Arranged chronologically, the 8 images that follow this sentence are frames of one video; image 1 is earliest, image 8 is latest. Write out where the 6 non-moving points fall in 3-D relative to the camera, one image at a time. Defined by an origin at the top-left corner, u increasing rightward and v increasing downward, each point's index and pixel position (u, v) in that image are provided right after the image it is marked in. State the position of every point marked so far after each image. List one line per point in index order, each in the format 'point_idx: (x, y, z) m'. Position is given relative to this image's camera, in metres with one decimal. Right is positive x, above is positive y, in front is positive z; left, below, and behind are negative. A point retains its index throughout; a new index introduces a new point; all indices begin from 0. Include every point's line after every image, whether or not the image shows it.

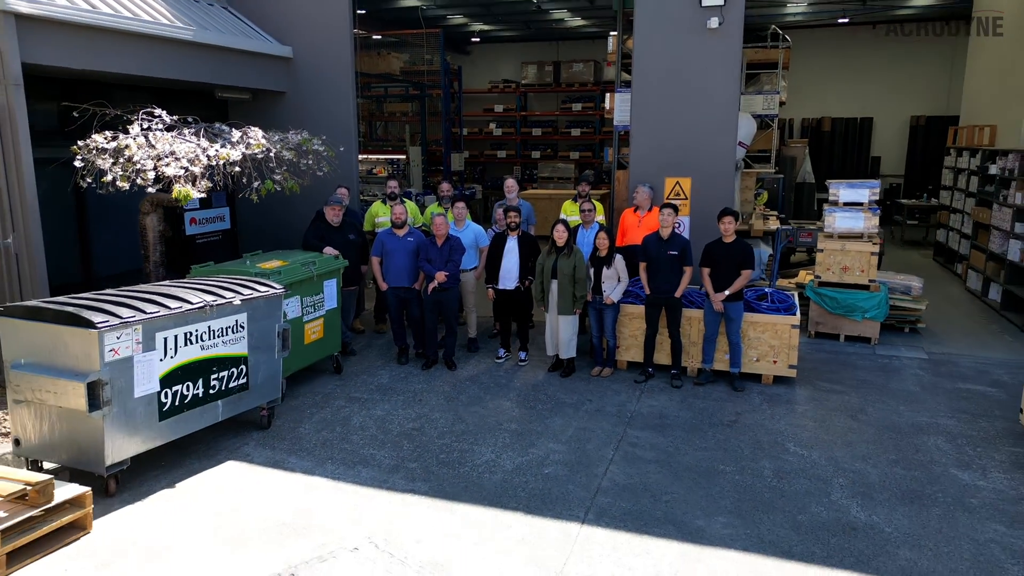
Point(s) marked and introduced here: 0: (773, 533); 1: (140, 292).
0: (+1.5, -1.4, +4.2) m
1: (-2.5, 0.0, +5.0) m
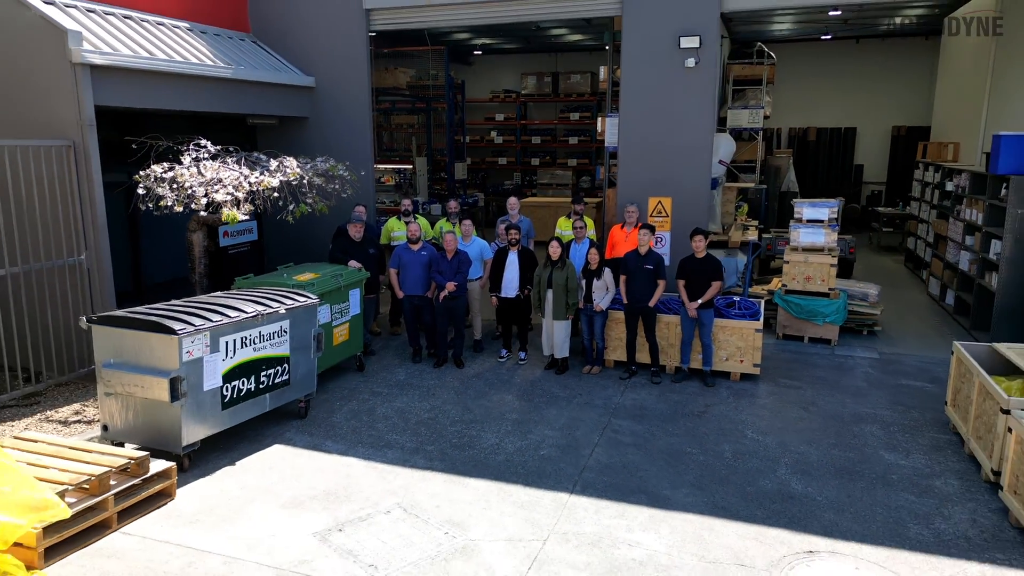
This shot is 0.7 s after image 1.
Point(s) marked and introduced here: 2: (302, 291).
0: (+1.5, -1.5, +5.2) m
1: (-2.5, -0.1, +5.9) m
2: (-2.0, 0.0, +6.8) m
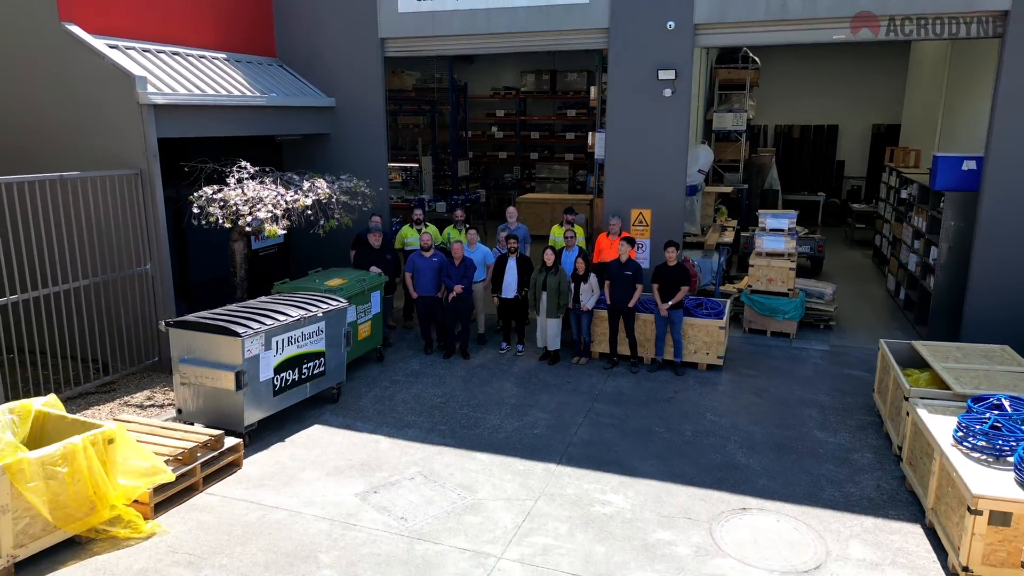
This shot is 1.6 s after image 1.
0: (+1.5, -1.6, +6.5) m
1: (-2.5, -0.2, +7.2) m
2: (-2.0, -0.1, +8.1) m
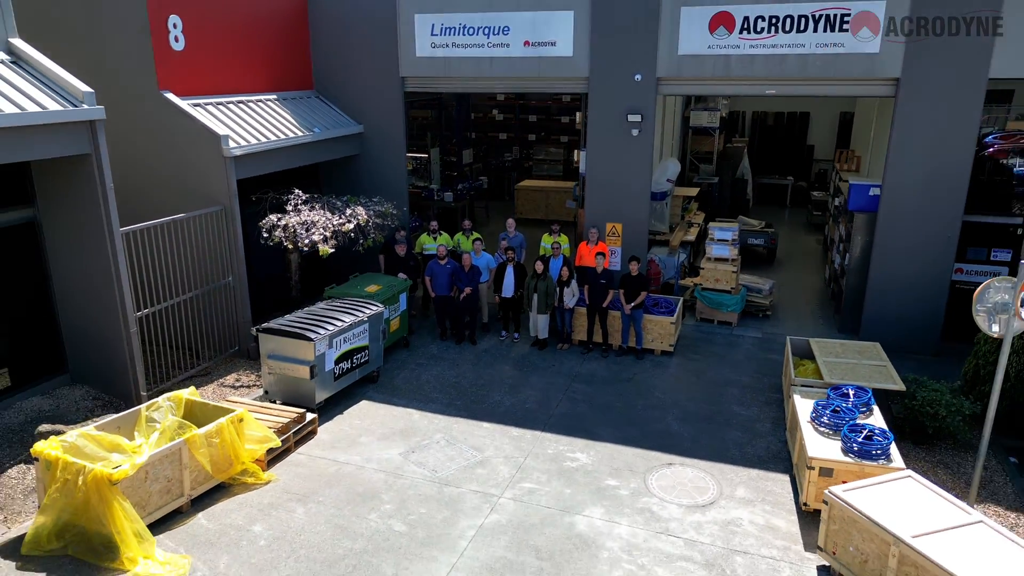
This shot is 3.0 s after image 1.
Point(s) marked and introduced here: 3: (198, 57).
0: (+1.5, -1.8, +9.0) m
1: (-2.6, -0.4, +9.6) m
2: (-2.0, -0.2, +10.5) m
3: (-4.5, +3.3, +10.7) m
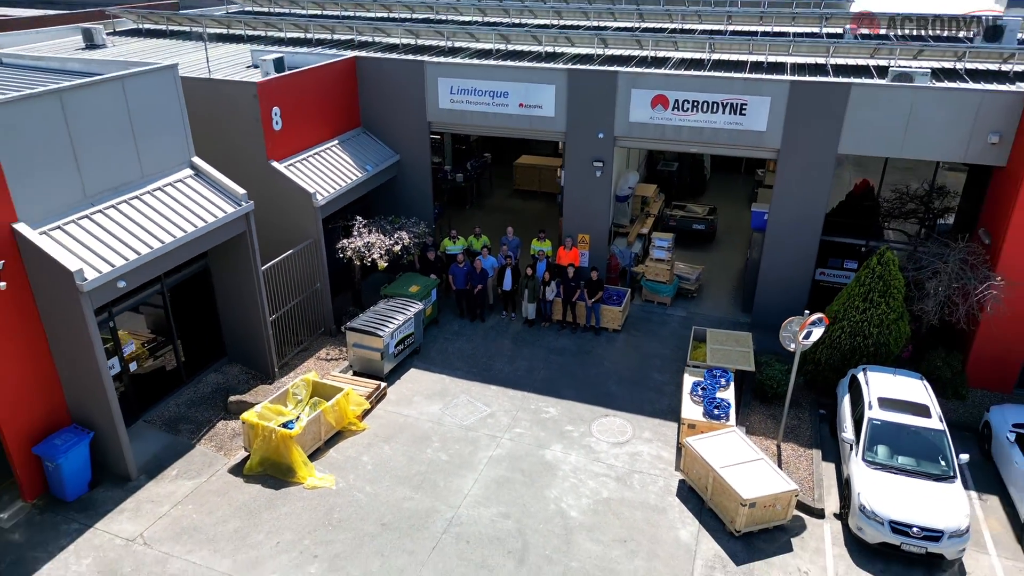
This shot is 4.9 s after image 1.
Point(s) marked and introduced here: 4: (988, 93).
0: (+1.4, -2.1, +14.3) m
1: (-2.6, -0.6, +14.6) m
2: (-2.1, -0.2, +15.5) m
3: (-4.6, +3.2, +15.1) m
4: (+8.7, +3.5, +13.4) m
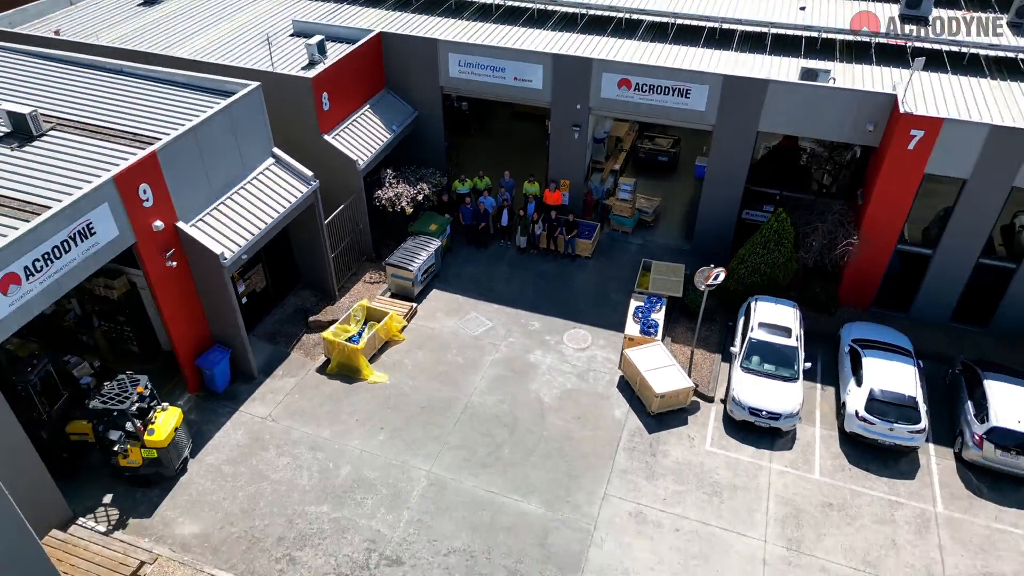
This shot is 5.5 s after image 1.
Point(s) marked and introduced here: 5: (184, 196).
0: (+1.3, -0.6, +19.7) m
1: (-2.7, +1.0, +19.8) m
2: (-2.2, +1.4, +20.5) m
3: (-4.7, +4.8, +19.4) m
4: (+8.5, +4.7, +17.6) m
5: (-6.7, +1.9, +14.8) m
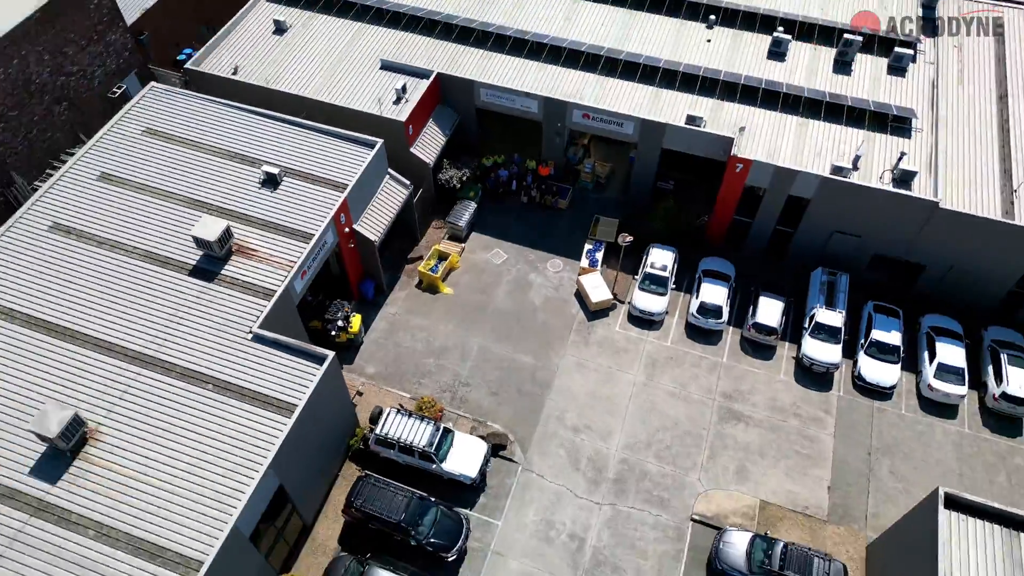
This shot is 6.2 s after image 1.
0: (+1.6, +1.9, +34.8) m
1: (-2.4, +3.5, +34.5) m
2: (-1.9, +4.2, +35.1) m
3: (-4.4, +7.1, +33.1) m
4: (+8.9, +6.5, +31.4) m
5: (-6.4, +3.1, +29.4) m
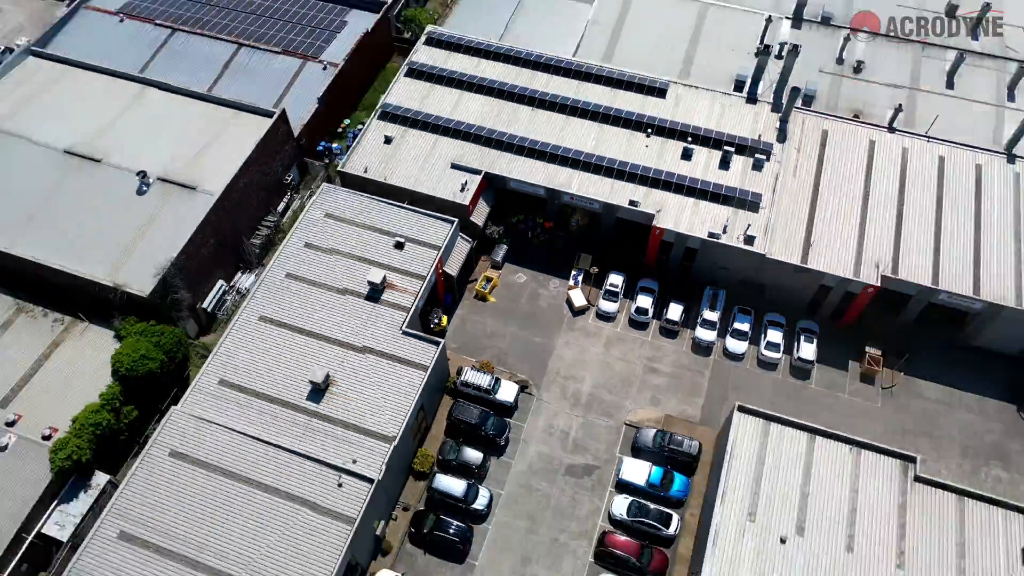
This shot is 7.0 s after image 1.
0: (+3.0, +1.3, +59.3) m
1: (-1.0, +2.8, +58.8) m
2: (-0.5, +3.5, +59.4) m
3: (-3.0, +6.3, +57.3) m
4: (+10.2, +5.6, +55.5) m
5: (-5.0, +2.0, +53.9) m
